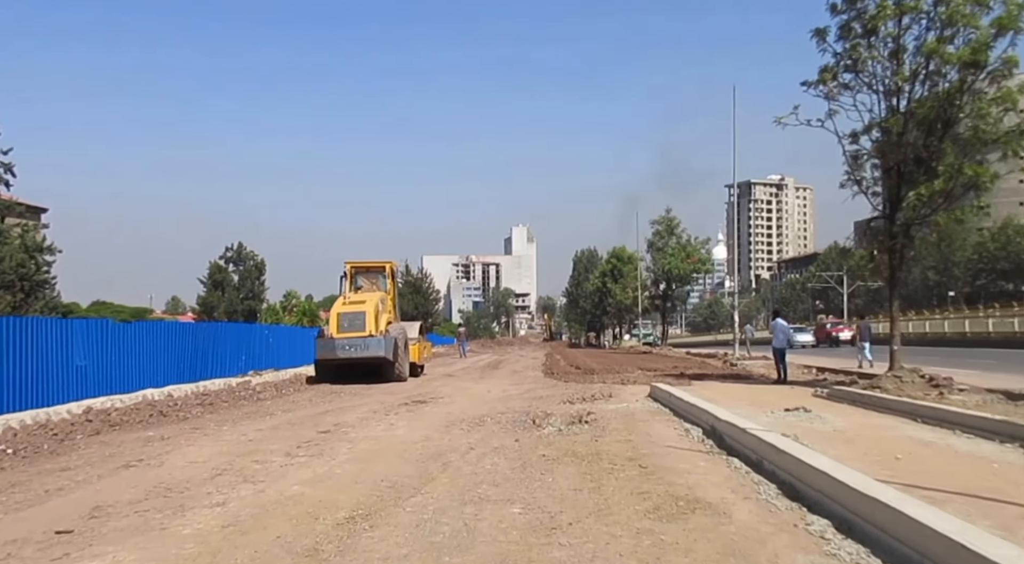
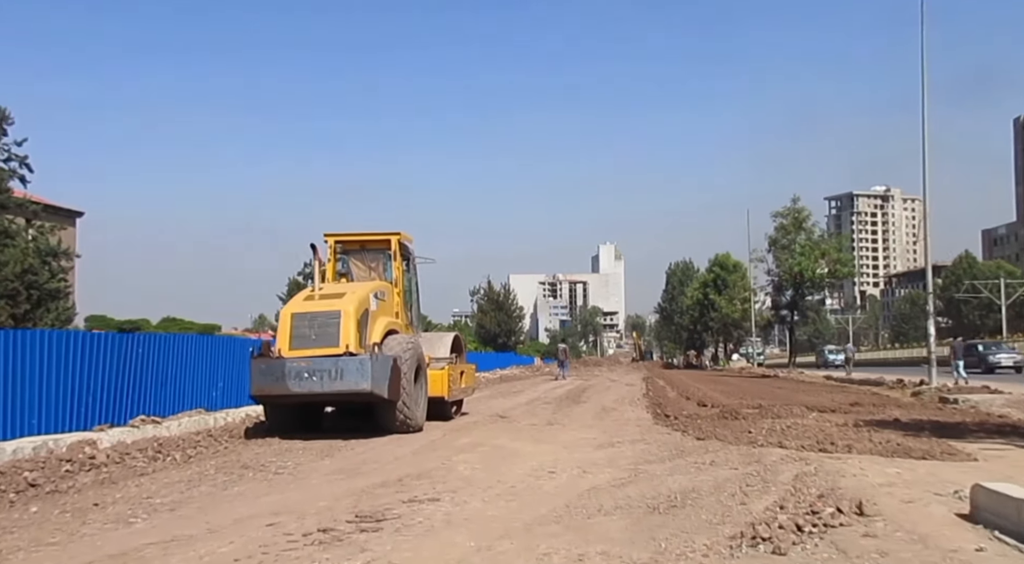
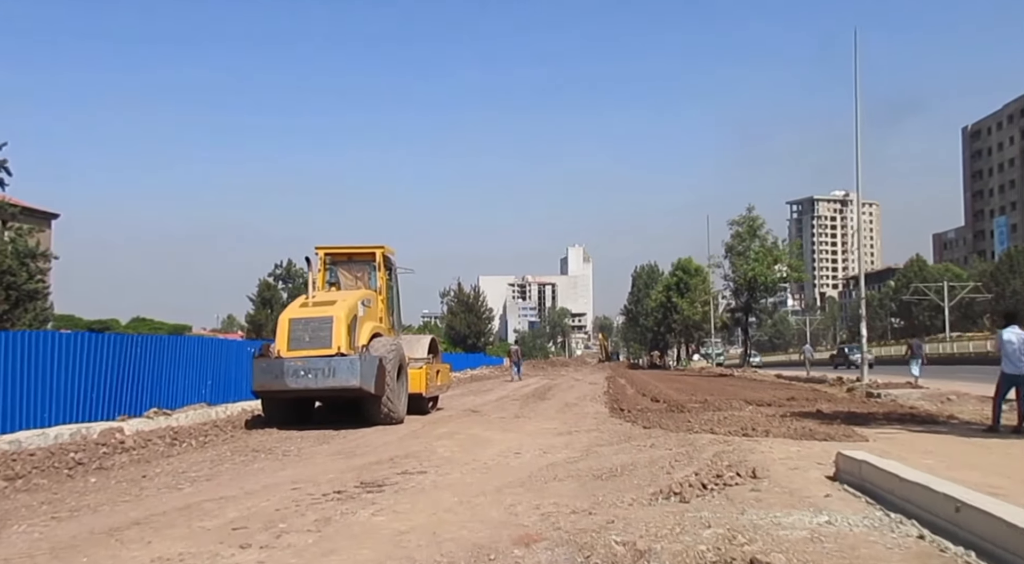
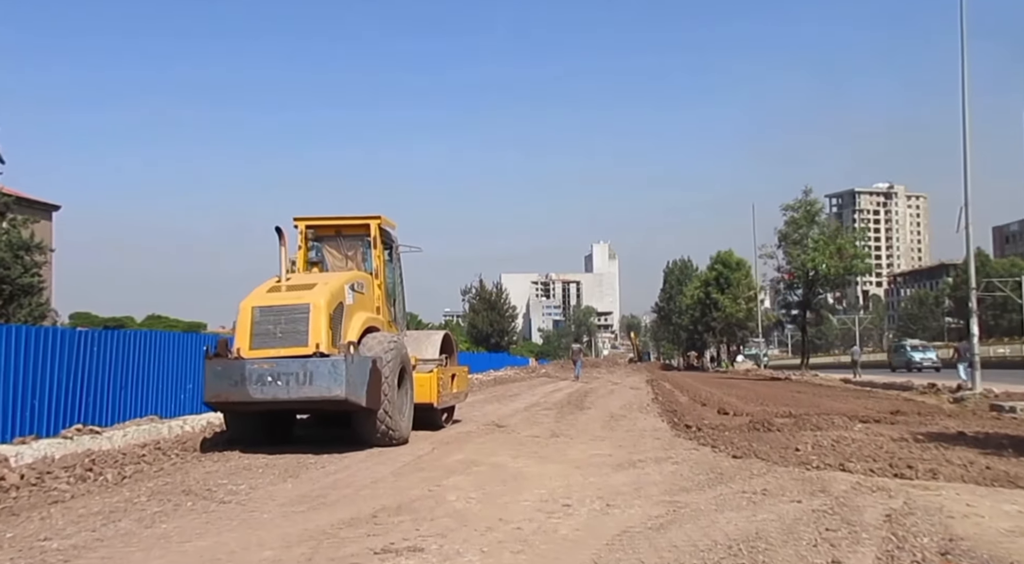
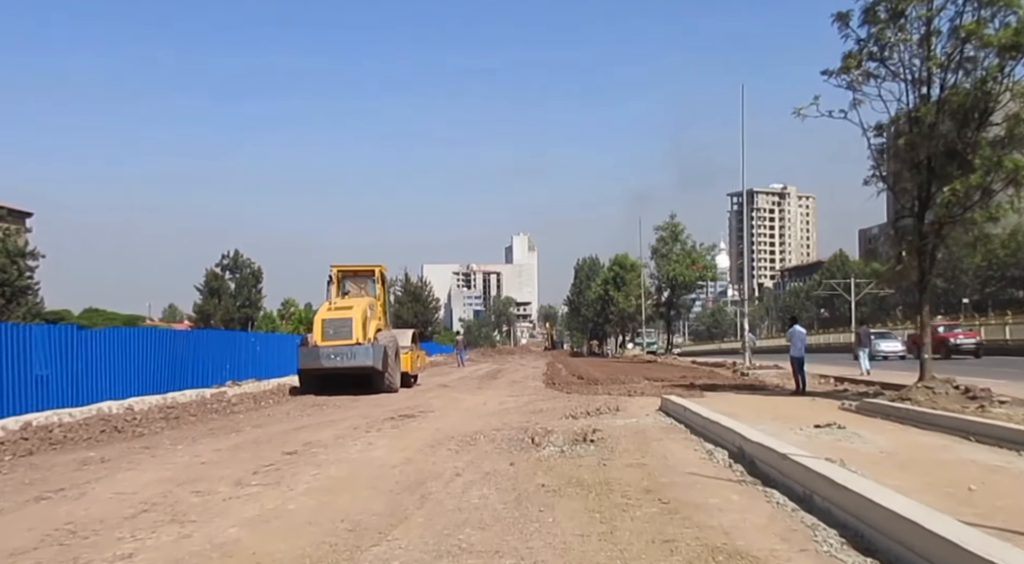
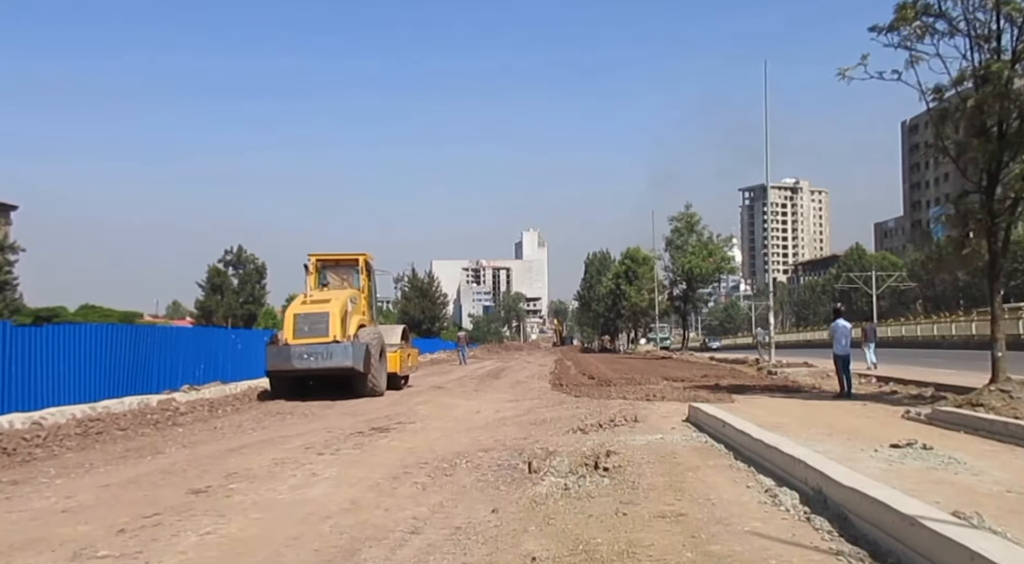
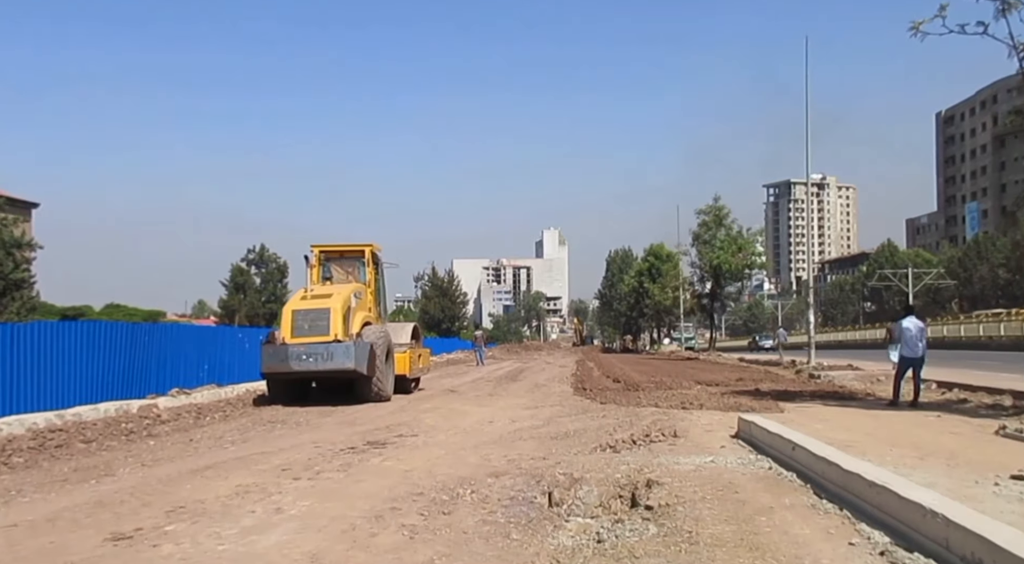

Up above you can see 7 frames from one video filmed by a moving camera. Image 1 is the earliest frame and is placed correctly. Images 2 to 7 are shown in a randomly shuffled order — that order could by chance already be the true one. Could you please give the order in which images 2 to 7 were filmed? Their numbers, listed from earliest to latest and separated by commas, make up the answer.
5, 6, 7, 3, 2, 4
